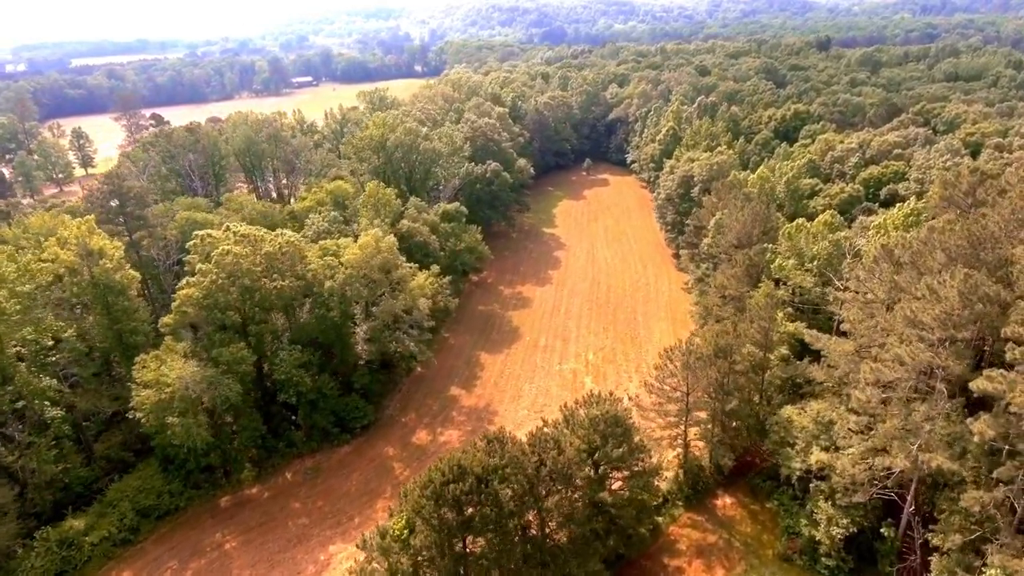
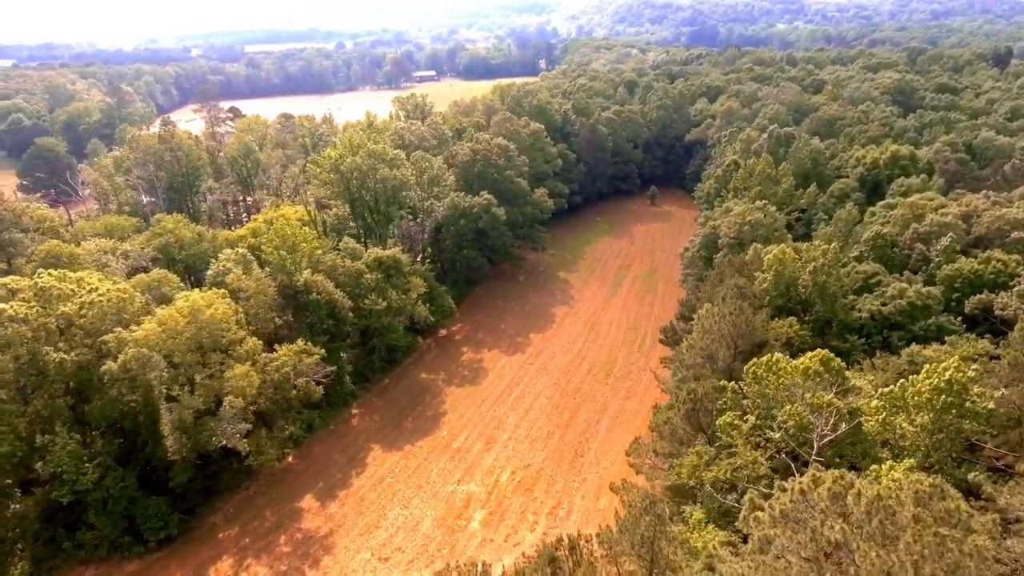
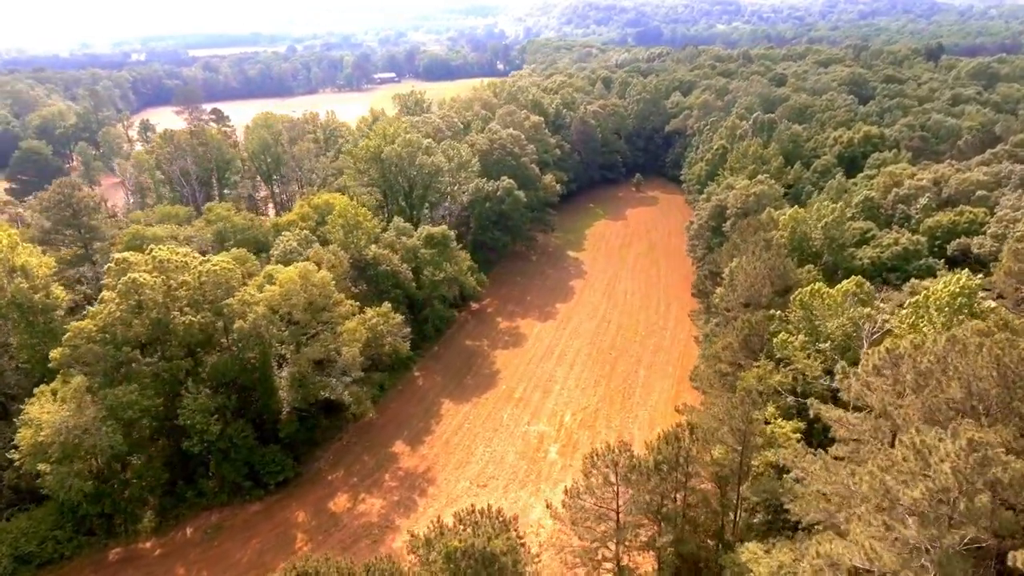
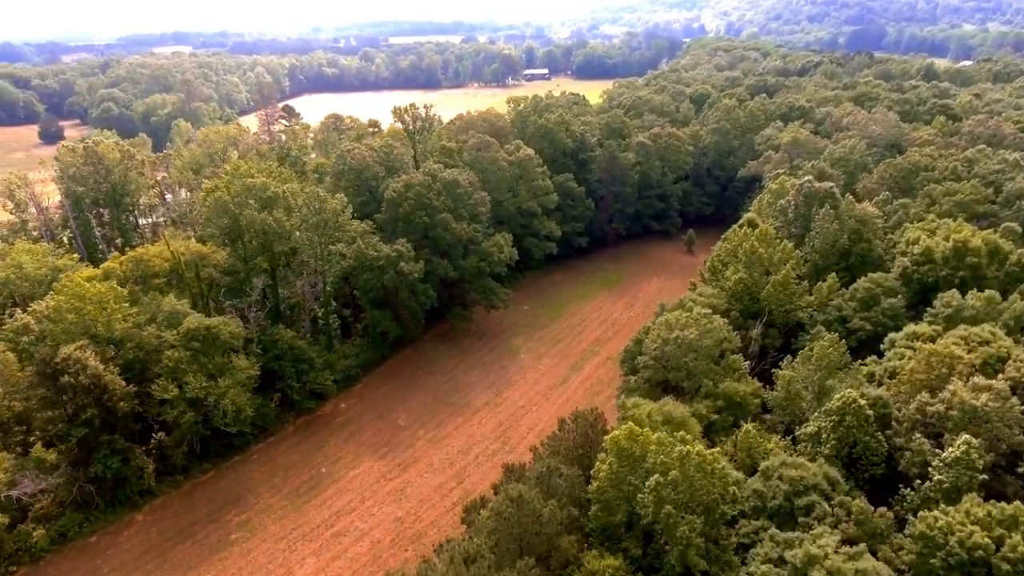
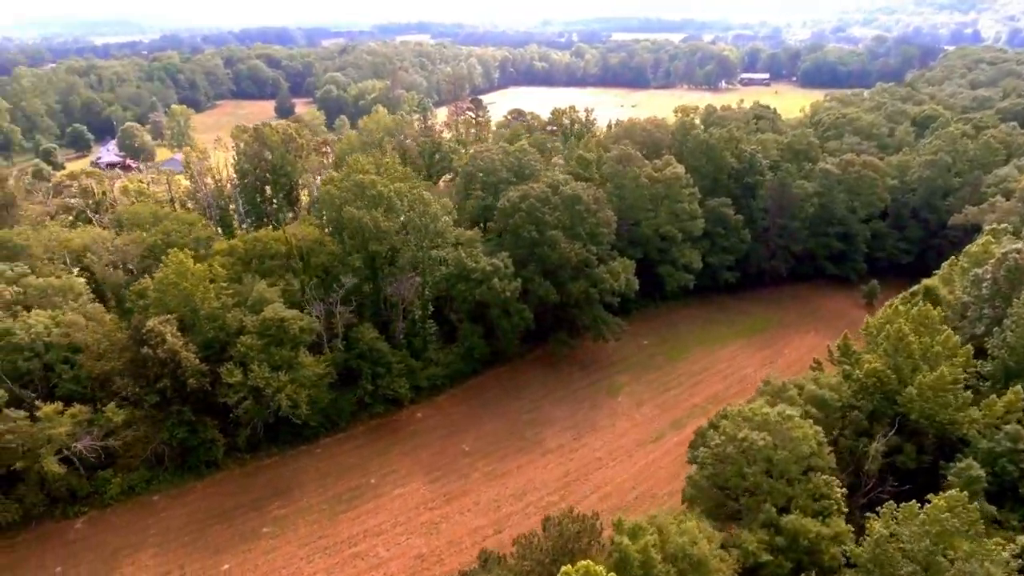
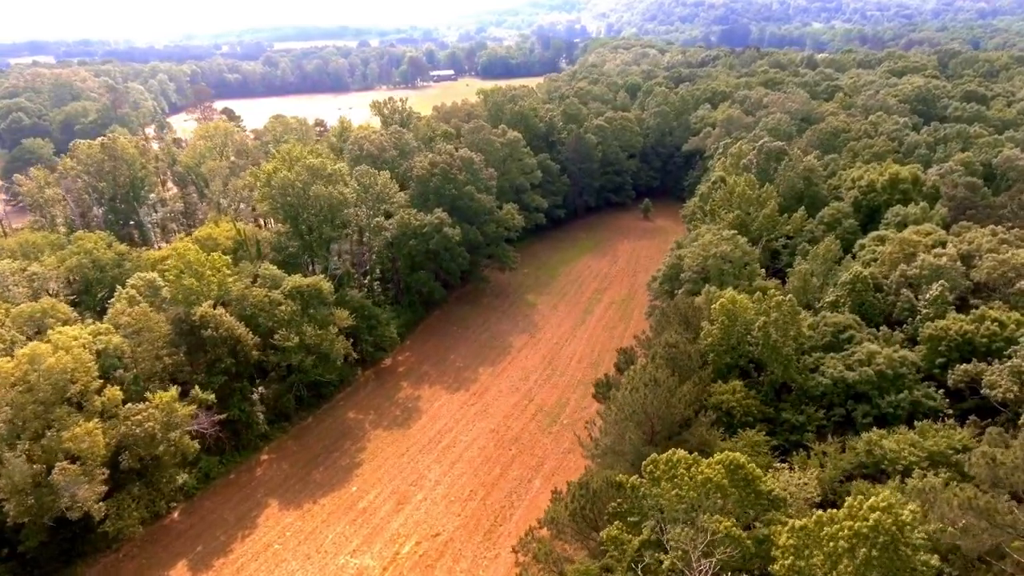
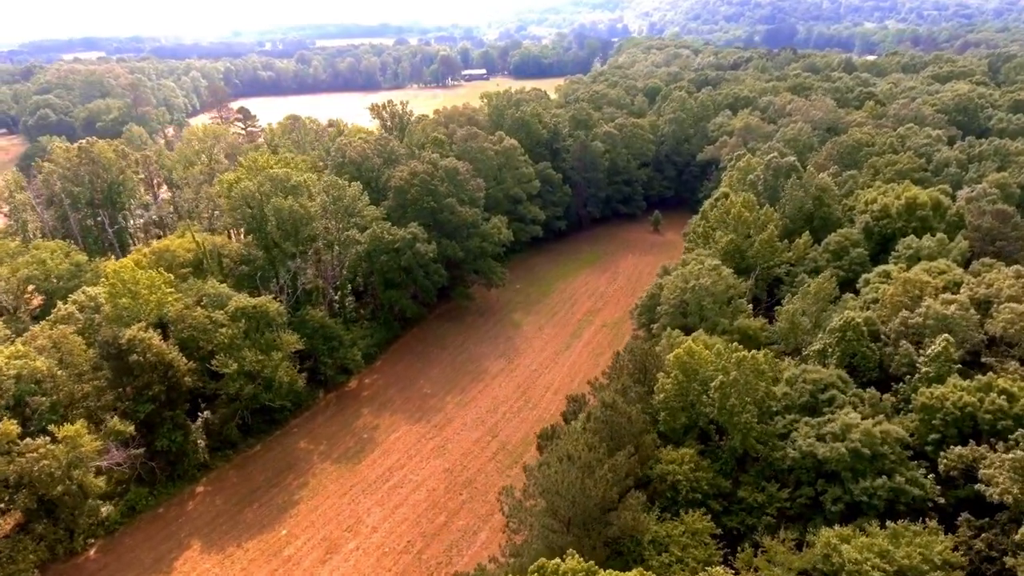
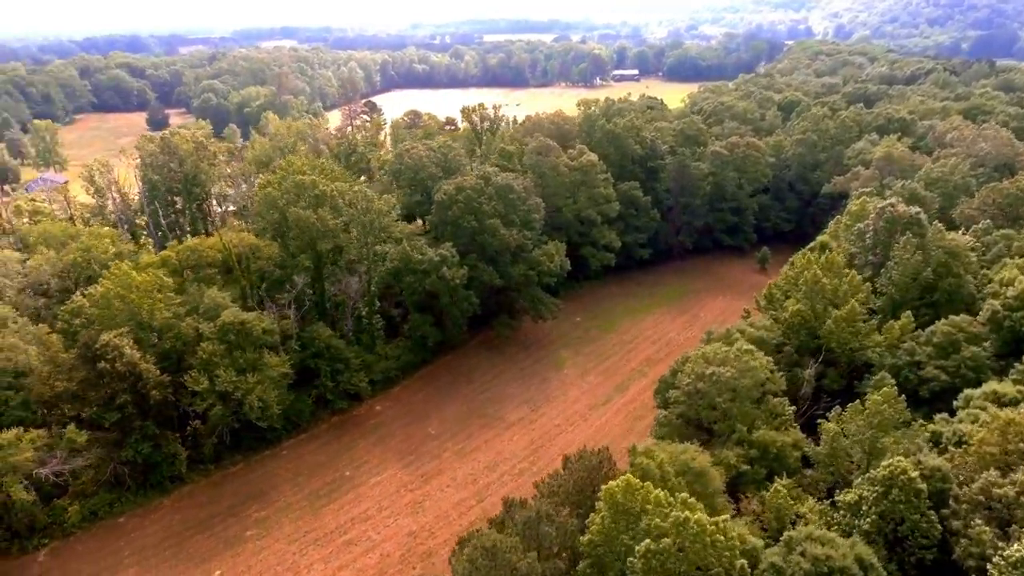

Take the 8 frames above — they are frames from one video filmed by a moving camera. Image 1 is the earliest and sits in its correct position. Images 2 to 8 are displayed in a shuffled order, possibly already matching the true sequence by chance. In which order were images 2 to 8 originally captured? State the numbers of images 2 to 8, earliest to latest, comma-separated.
3, 2, 6, 7, 4, 8, 5
